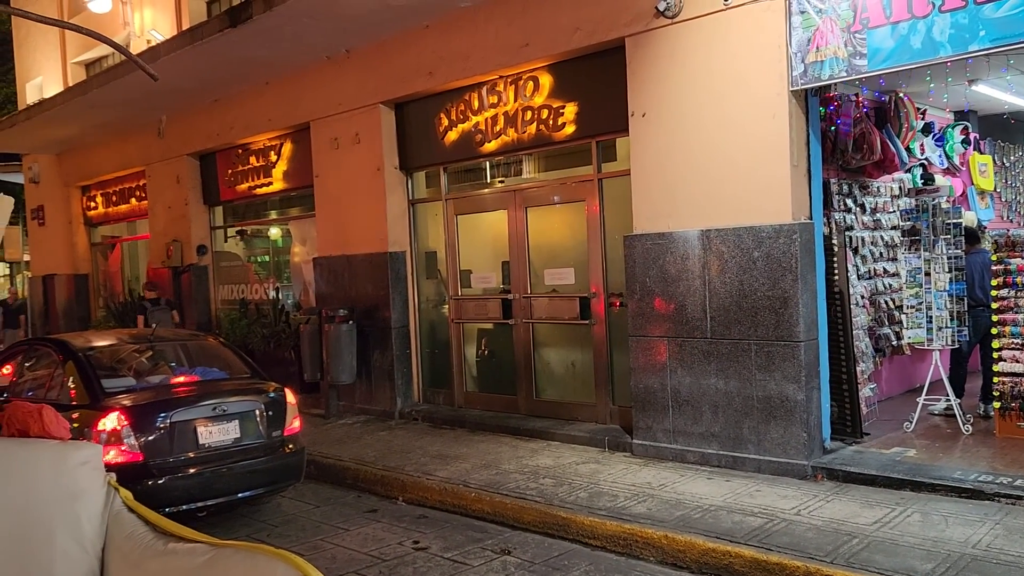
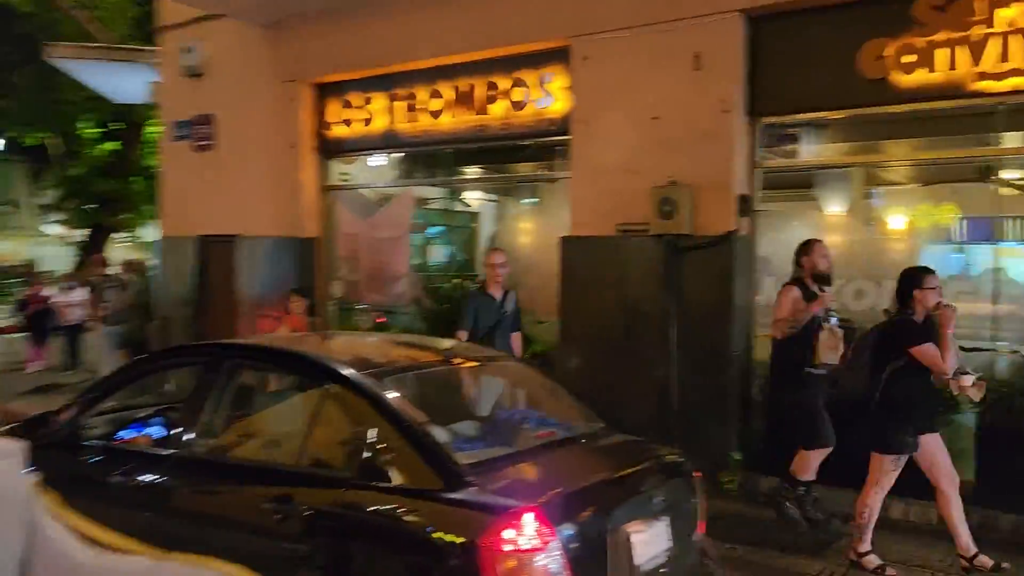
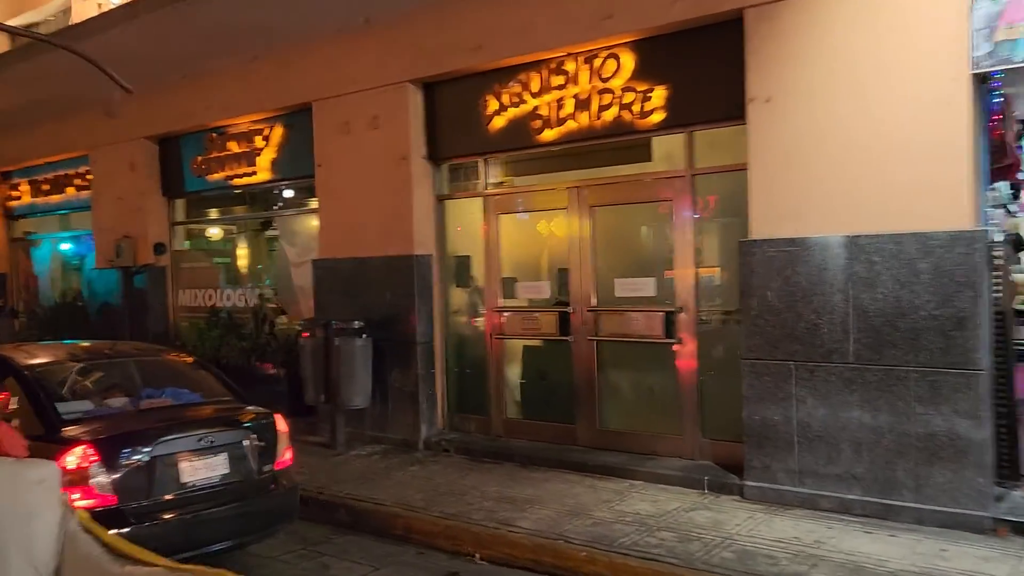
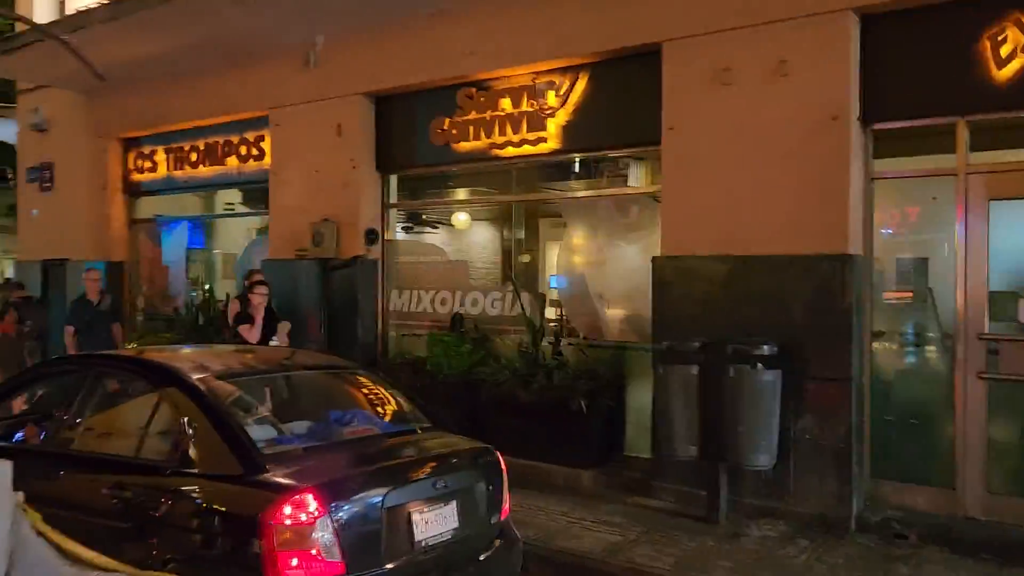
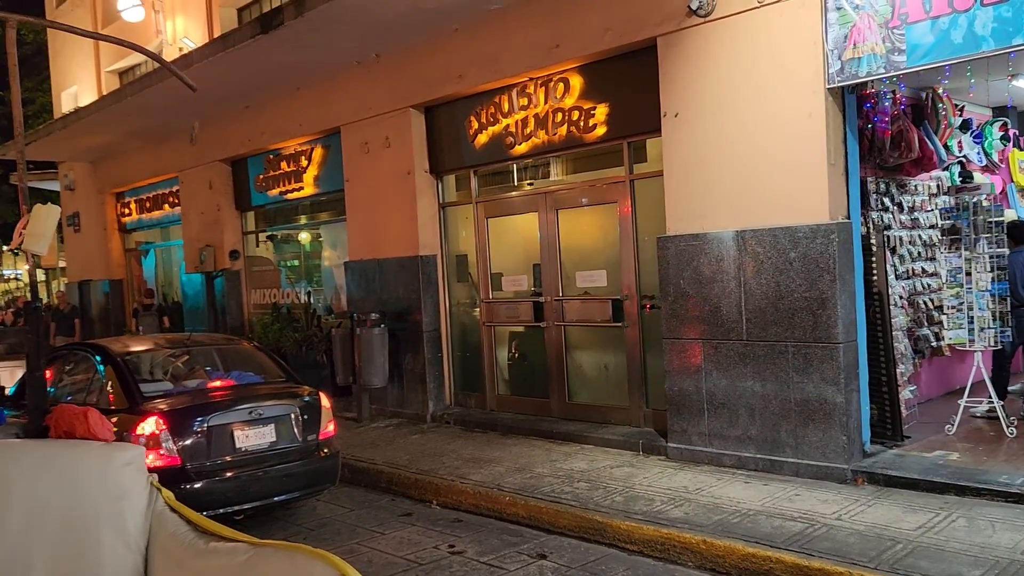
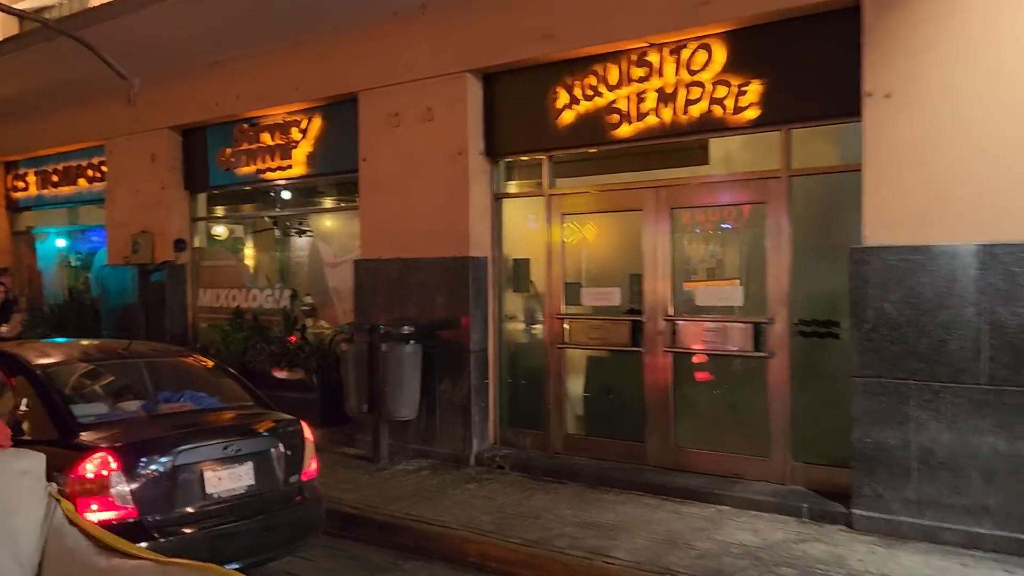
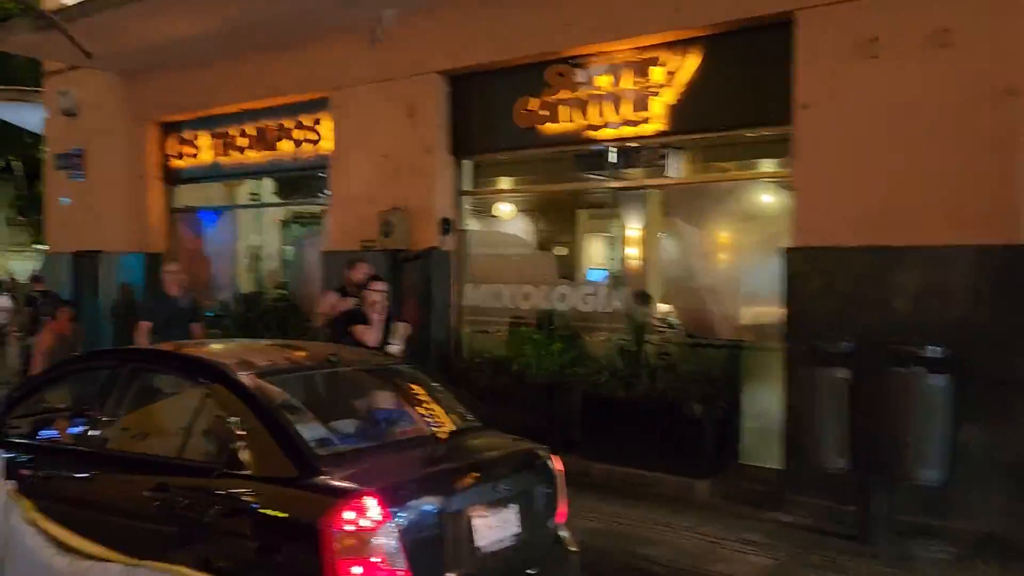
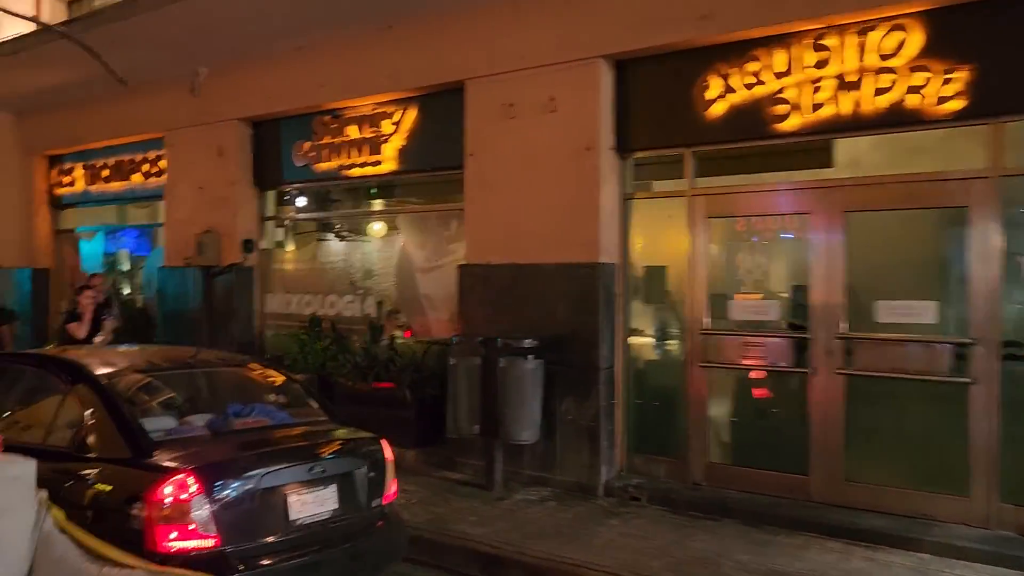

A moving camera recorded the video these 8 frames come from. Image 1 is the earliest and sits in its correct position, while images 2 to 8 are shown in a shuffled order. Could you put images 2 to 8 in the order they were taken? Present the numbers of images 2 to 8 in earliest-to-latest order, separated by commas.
5, 3, 6, 8, 4, 7, 2
